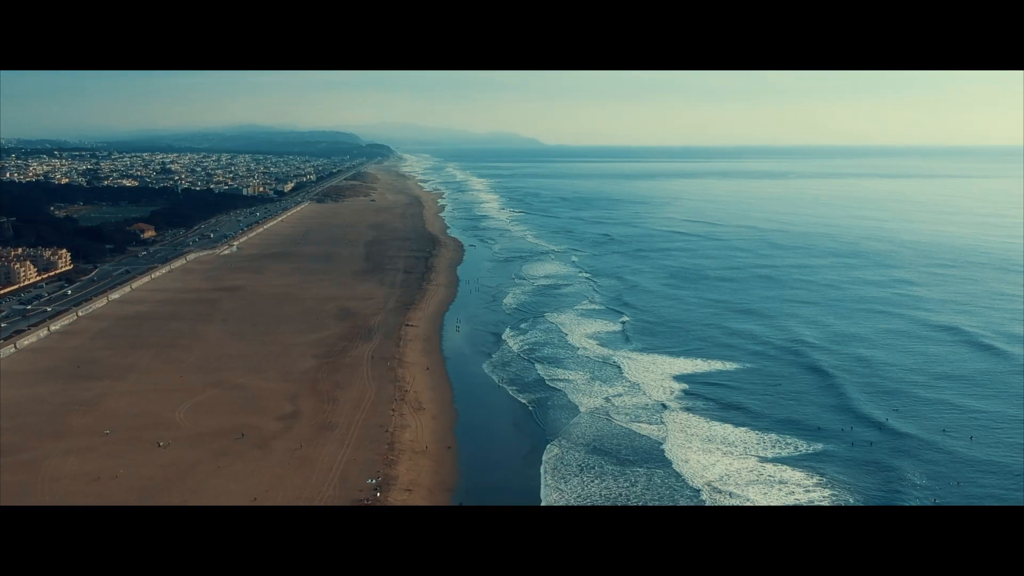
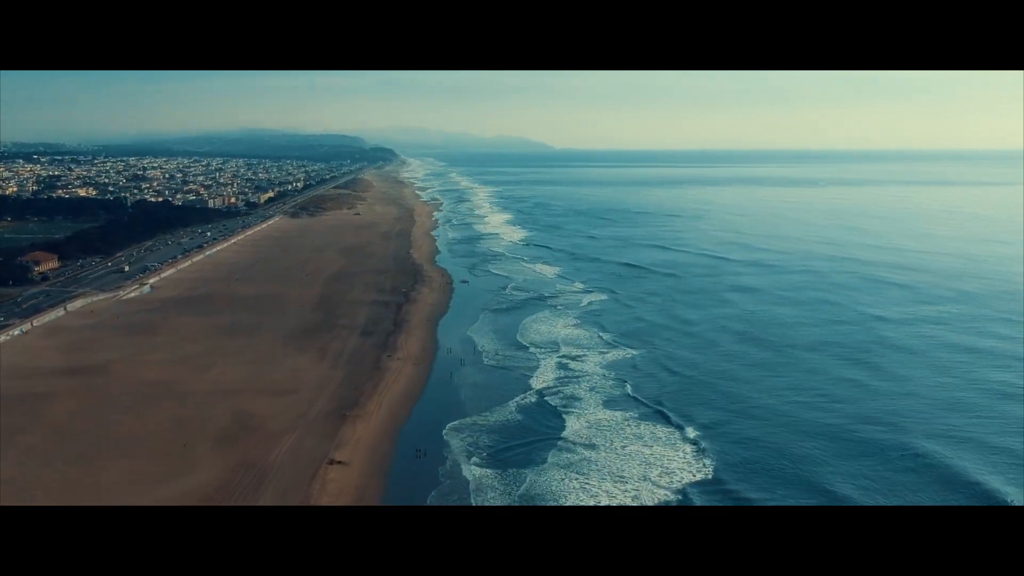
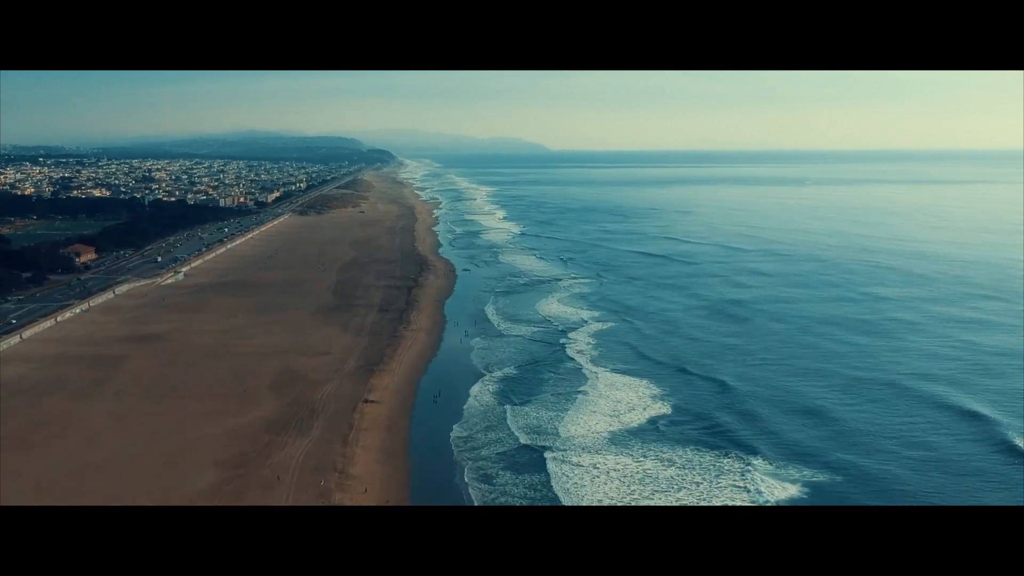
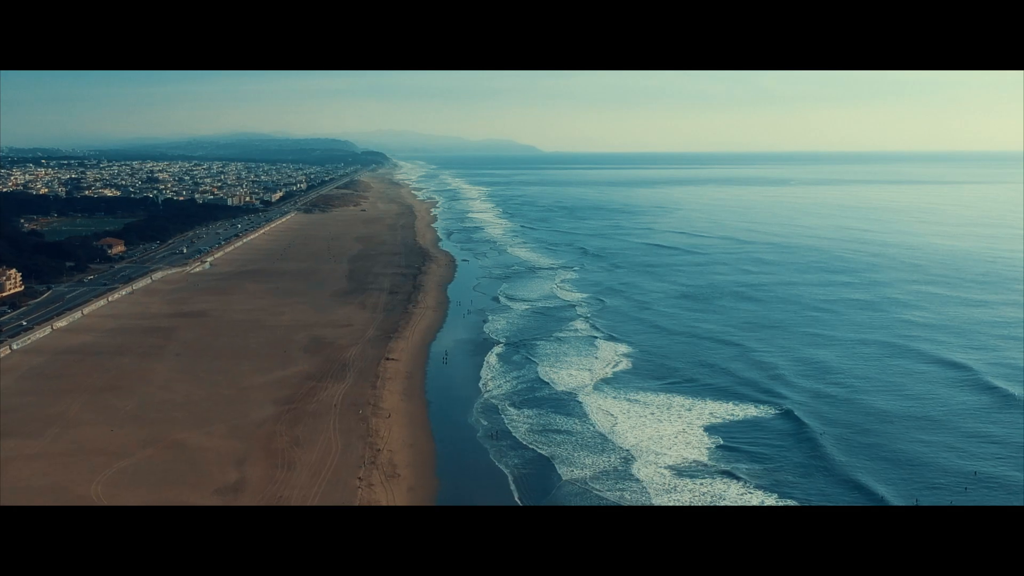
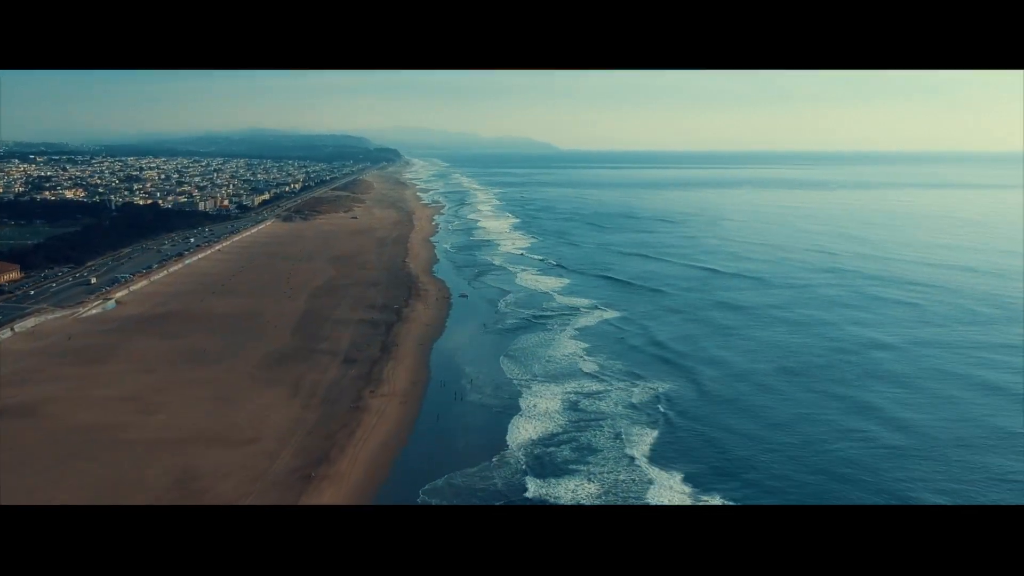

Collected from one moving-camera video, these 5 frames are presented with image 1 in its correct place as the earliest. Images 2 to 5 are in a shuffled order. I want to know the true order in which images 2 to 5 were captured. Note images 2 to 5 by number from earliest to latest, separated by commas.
4, 3, 2, 5
